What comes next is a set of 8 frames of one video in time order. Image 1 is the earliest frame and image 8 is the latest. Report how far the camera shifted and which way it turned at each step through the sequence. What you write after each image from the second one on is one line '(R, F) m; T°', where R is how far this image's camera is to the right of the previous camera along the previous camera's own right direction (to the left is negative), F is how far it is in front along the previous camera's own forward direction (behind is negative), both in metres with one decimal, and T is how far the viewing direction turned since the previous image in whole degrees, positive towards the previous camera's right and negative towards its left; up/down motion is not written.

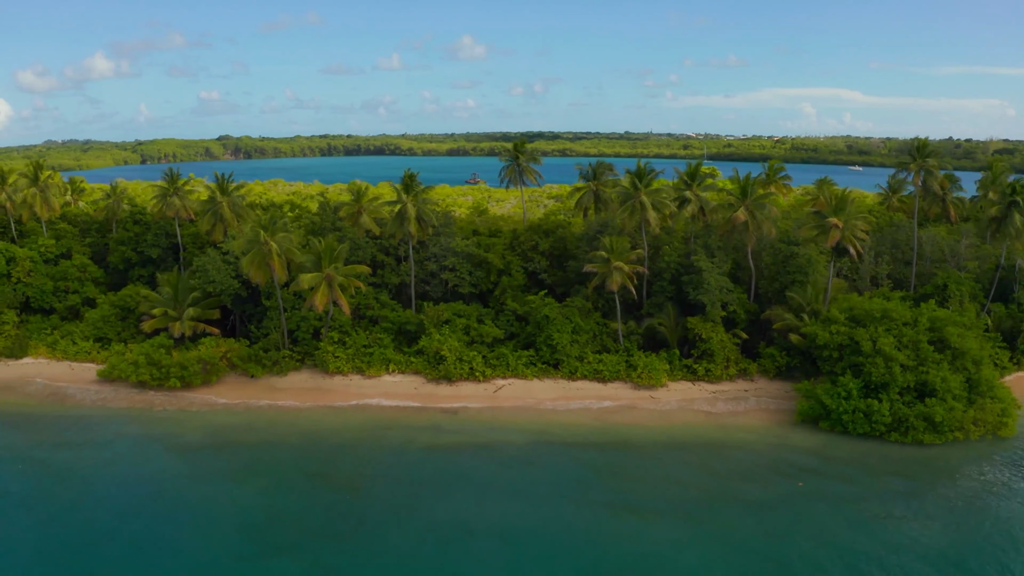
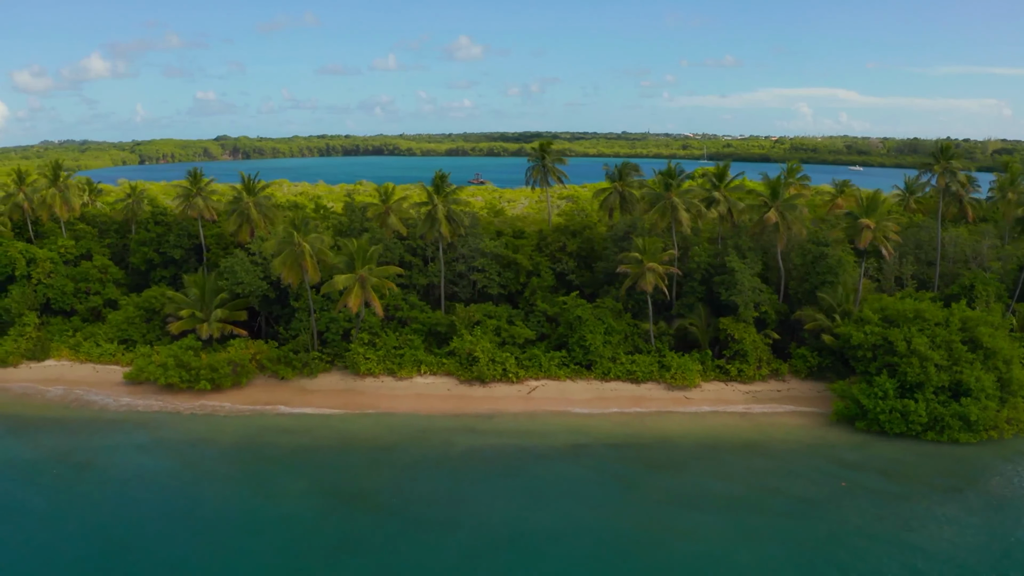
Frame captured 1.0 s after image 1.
(-1.8, +0.2) m; 0°
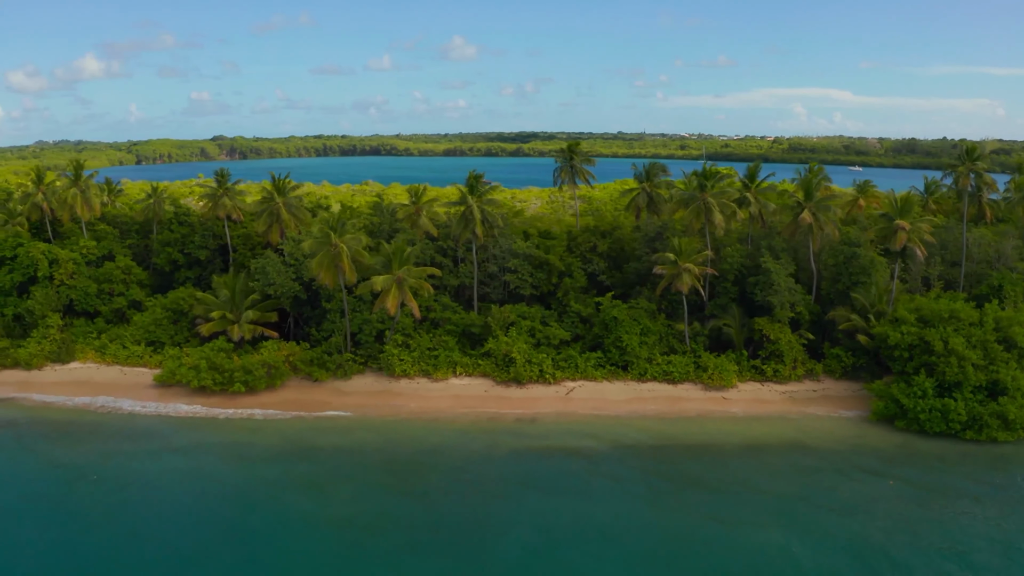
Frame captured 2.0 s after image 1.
(-2.1, +0.2) m; 0°
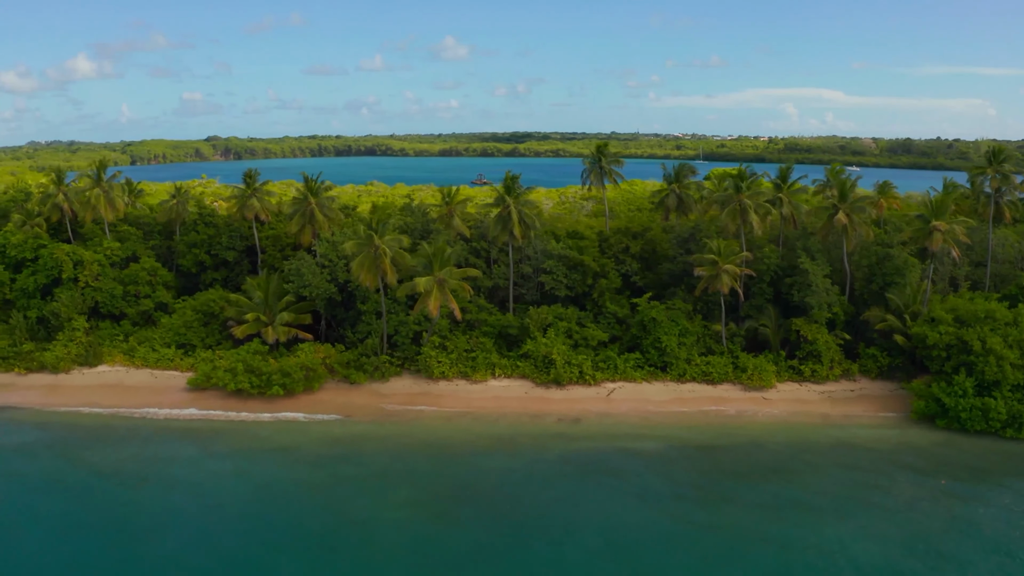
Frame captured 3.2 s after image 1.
(-2.4, +0.1) m; +1°
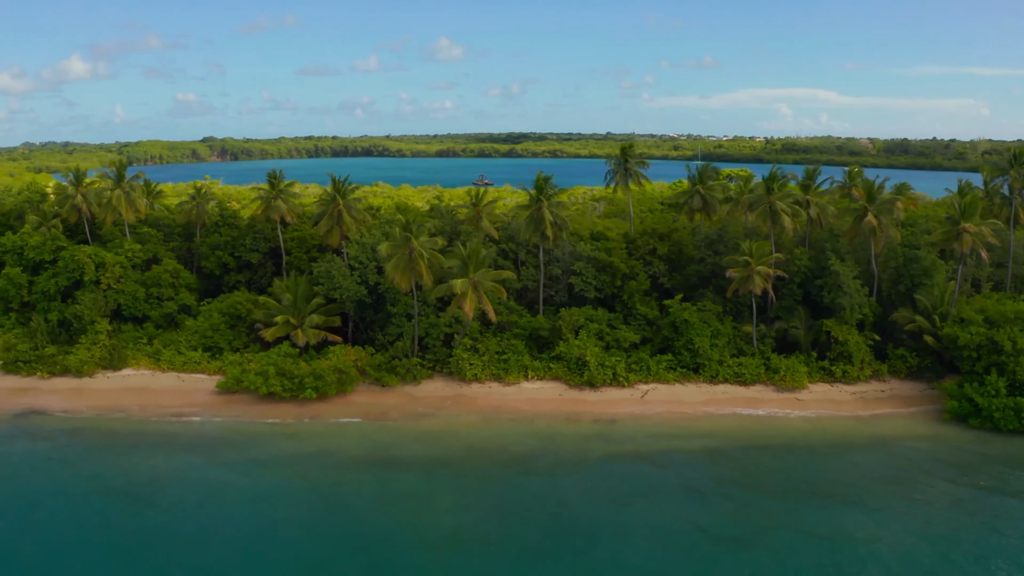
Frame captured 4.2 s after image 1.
(-1.9, 0.0) m; 0°
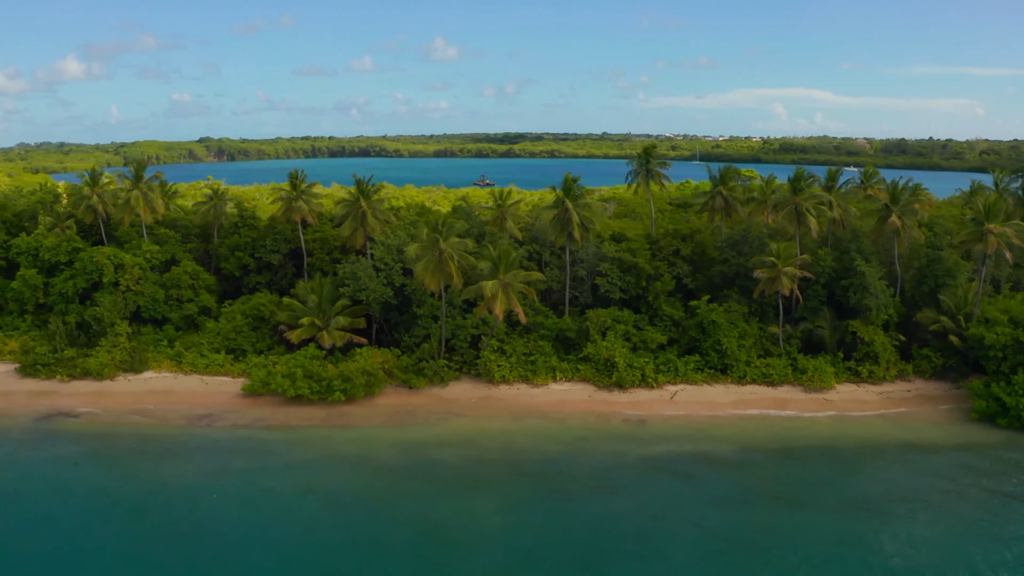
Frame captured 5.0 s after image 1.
(-1.7, 0.0) m; 0°
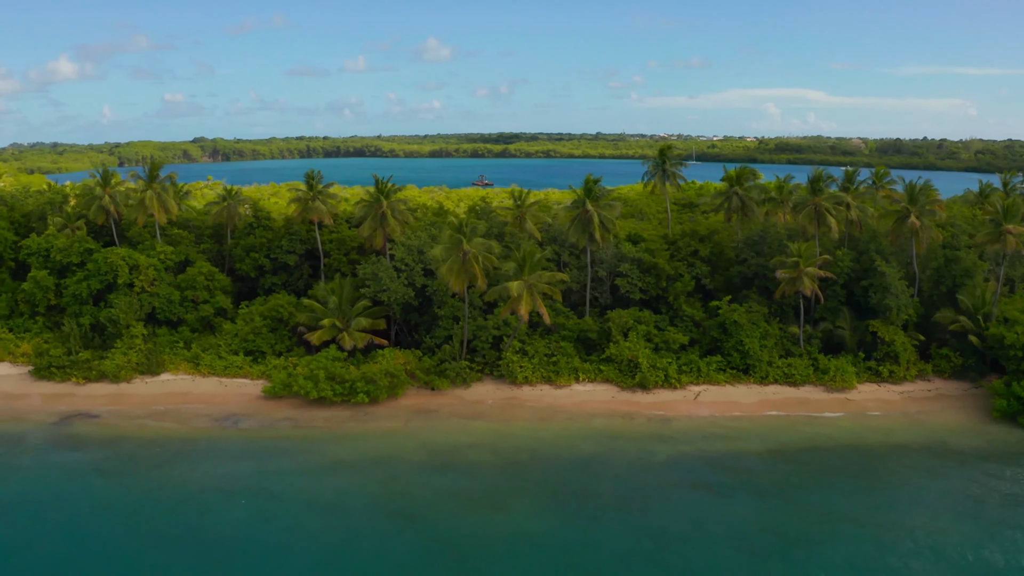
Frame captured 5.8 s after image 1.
(-1.5, 0.0) m; +1°
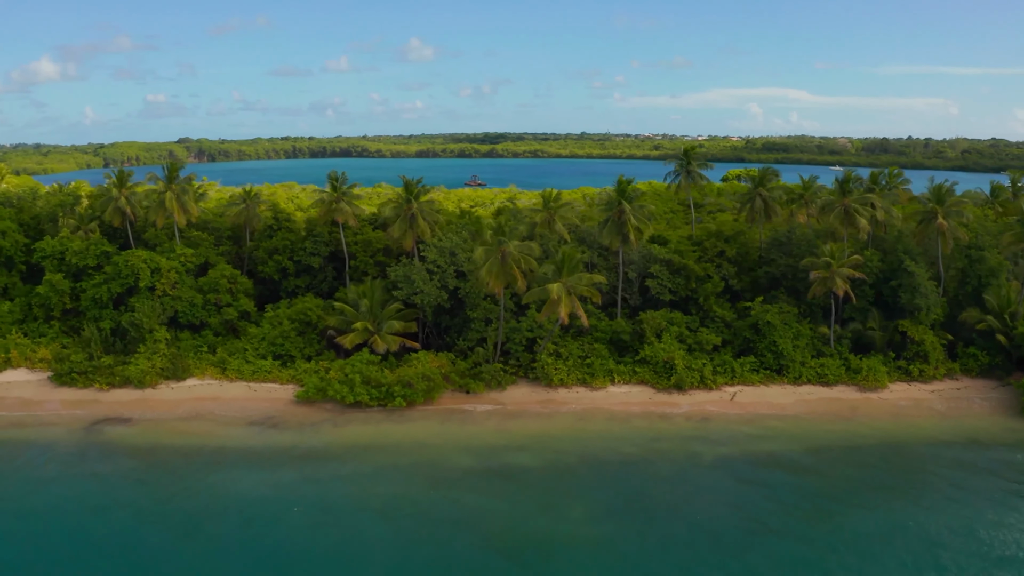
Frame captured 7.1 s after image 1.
(-2.5, +0.1) m; +1°
